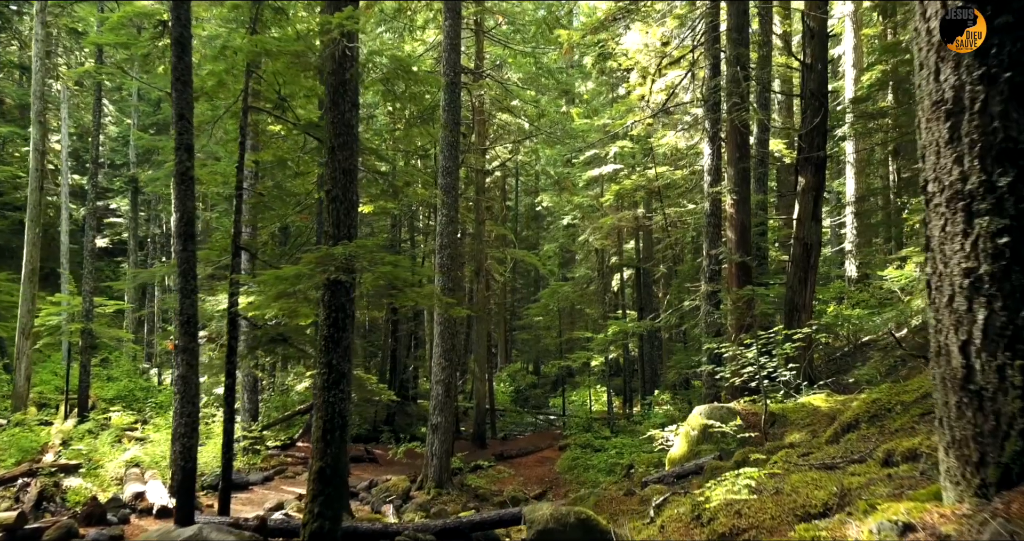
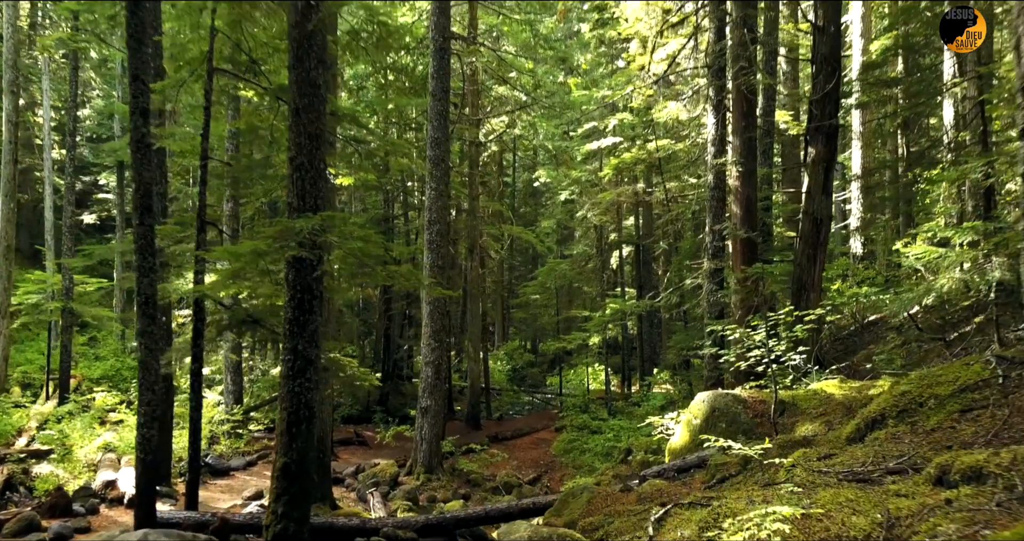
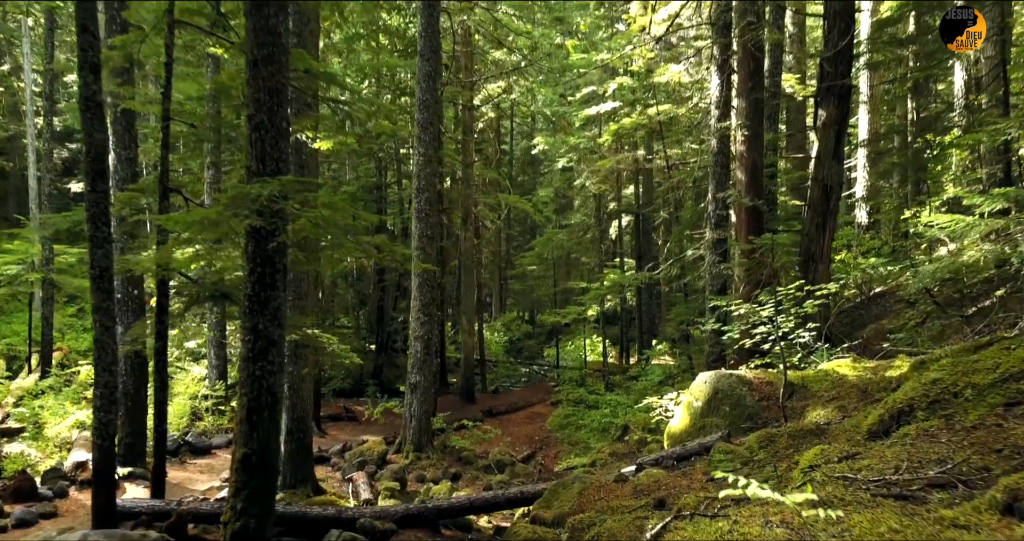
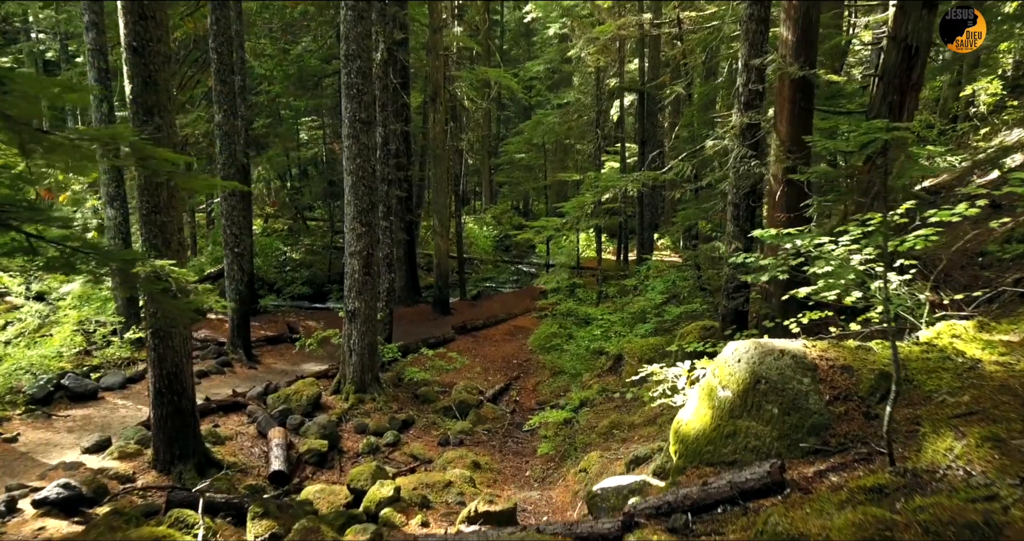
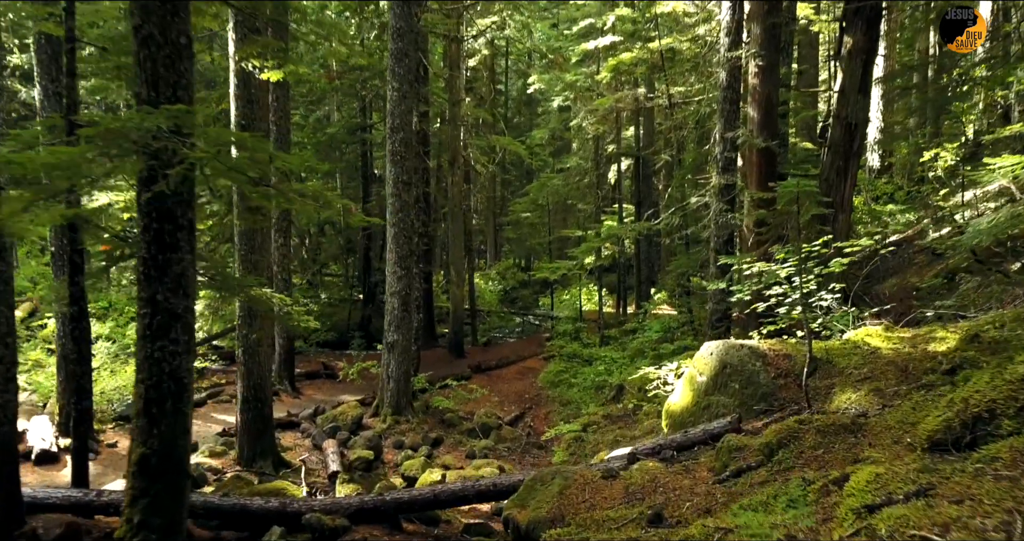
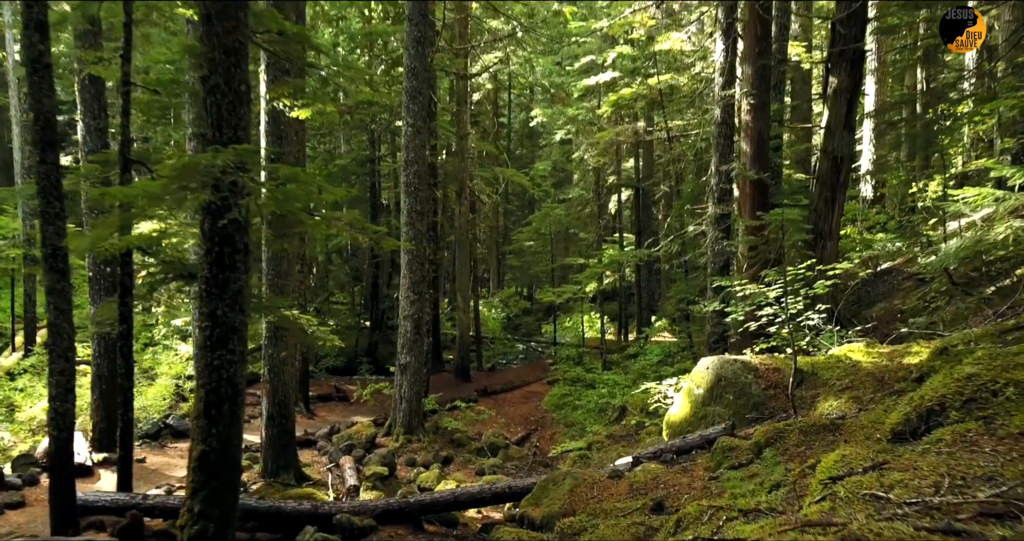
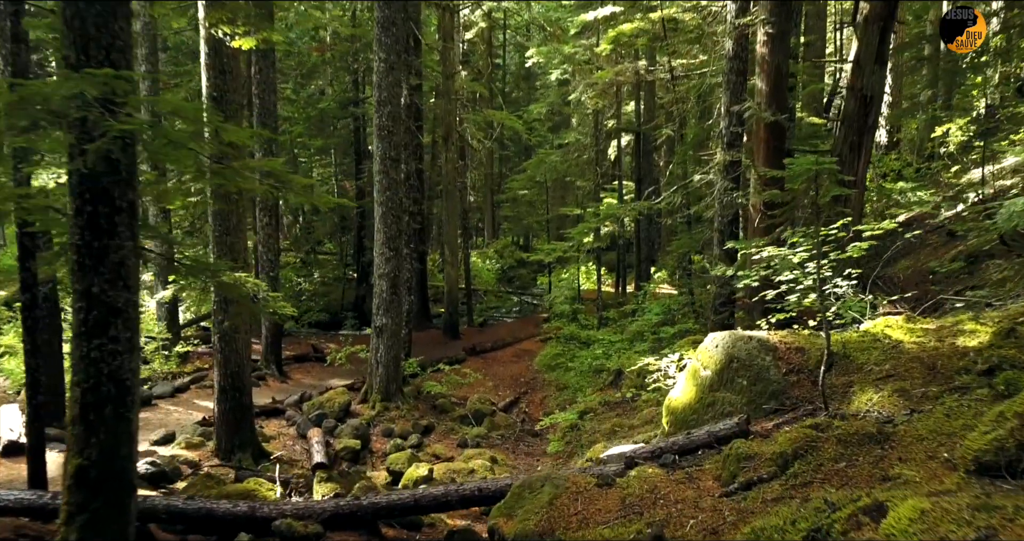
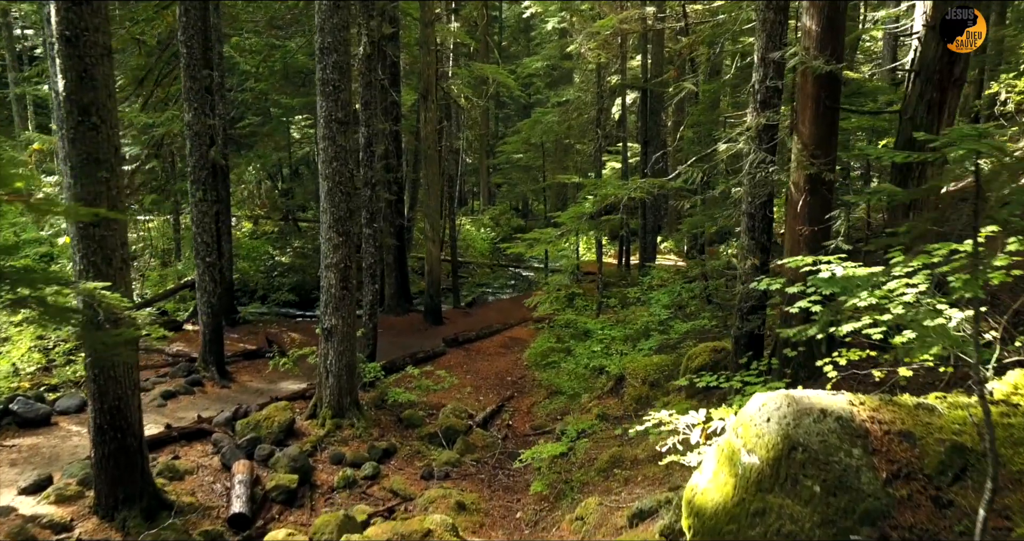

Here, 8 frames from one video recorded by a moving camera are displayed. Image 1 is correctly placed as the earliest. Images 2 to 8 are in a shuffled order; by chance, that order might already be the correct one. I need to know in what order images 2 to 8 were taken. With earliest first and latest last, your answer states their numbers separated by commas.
2, 3, 6, 5, 7, 4, 8
